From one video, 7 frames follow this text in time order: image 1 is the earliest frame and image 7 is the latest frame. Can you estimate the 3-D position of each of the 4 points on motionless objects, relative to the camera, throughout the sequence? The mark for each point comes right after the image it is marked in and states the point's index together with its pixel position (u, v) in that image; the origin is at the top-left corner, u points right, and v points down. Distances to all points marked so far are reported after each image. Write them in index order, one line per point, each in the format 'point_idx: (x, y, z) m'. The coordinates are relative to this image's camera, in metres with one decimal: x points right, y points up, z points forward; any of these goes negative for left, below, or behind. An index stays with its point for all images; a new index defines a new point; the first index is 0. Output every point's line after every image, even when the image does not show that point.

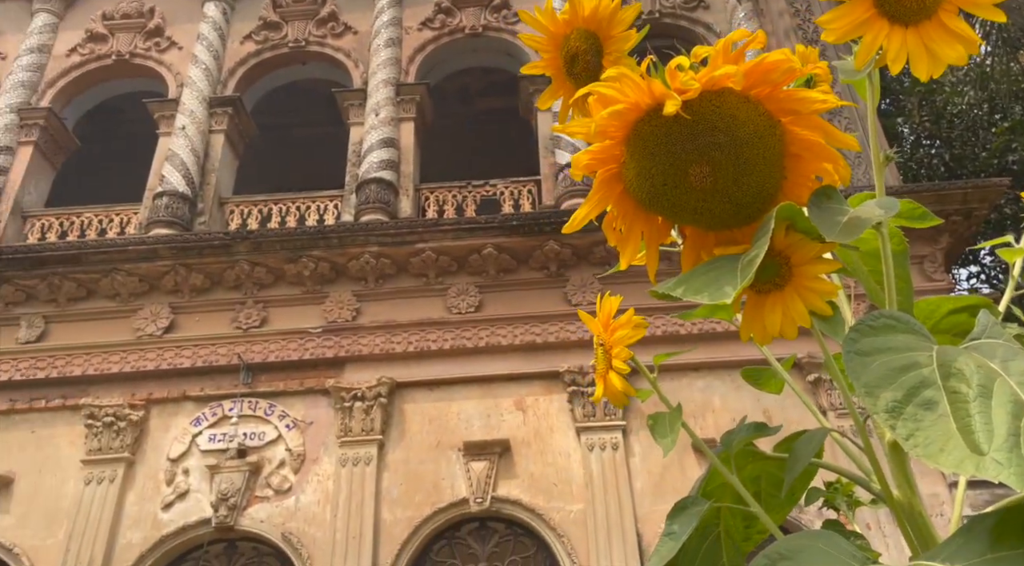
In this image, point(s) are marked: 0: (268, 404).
0: (-2.0, -1.0, +7.6) m
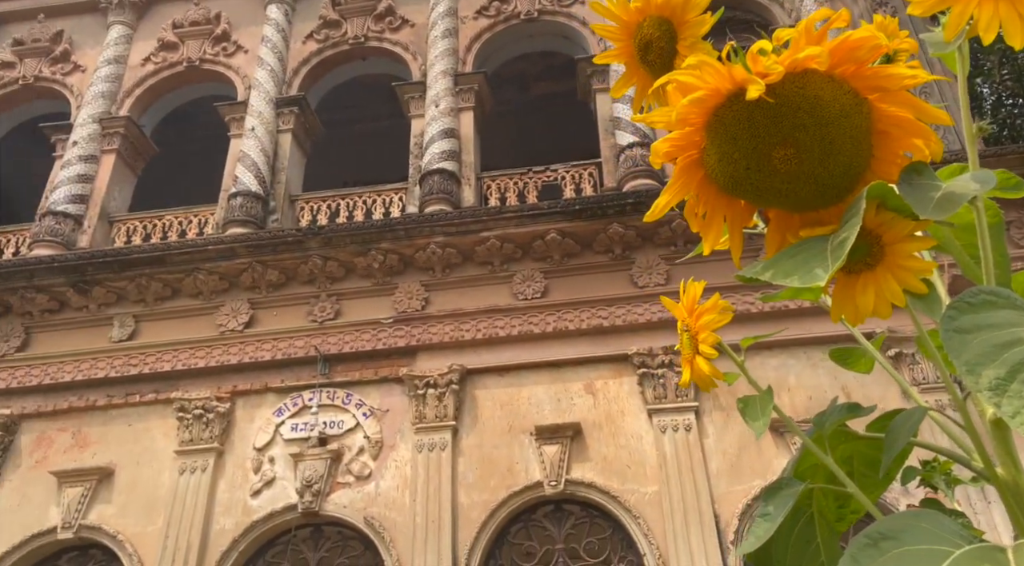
0: (-1.4, -0.9, +7.9) m
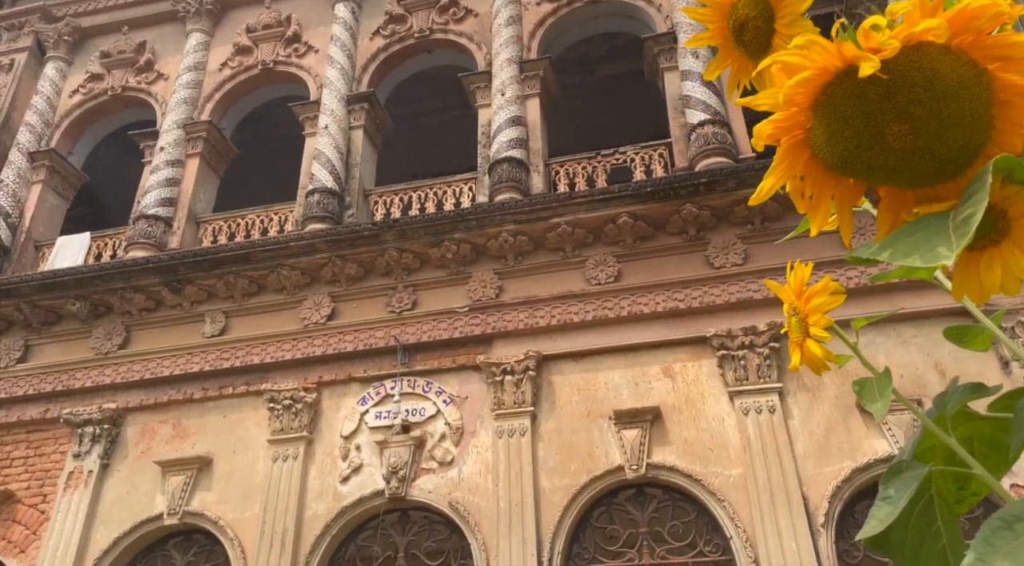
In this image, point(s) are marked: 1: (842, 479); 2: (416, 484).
0: (-0.8, -0.9, +8.1) m
1: (+2.4, -1.4, +6.8) m
2: (-0.8, -1.7, +7.6) m
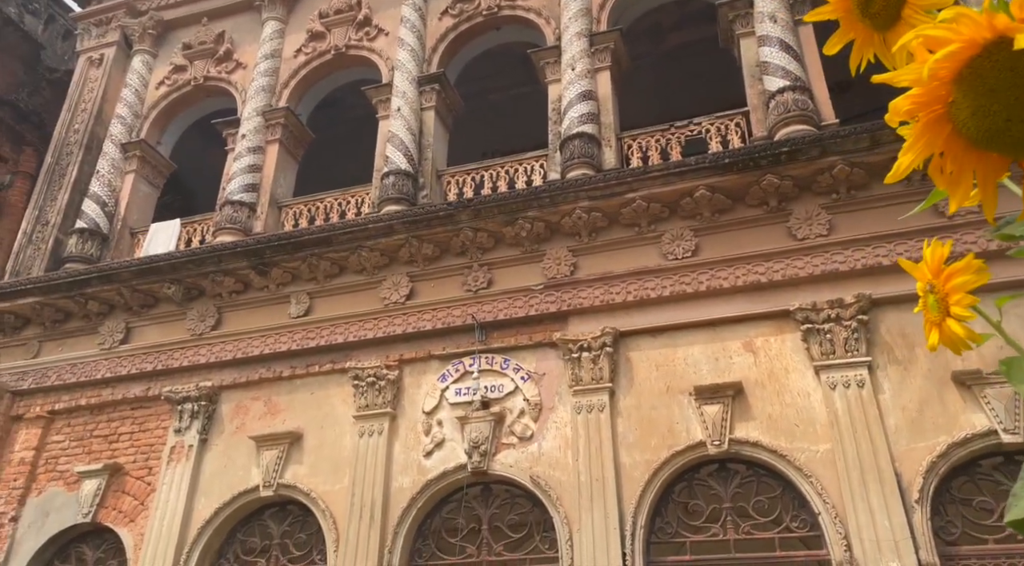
0: (-0.1, -0.7, +8.2) m
1: (+3.0, -1.2, +6.6) m
2: (-0.1, -1.5, +7.8) m
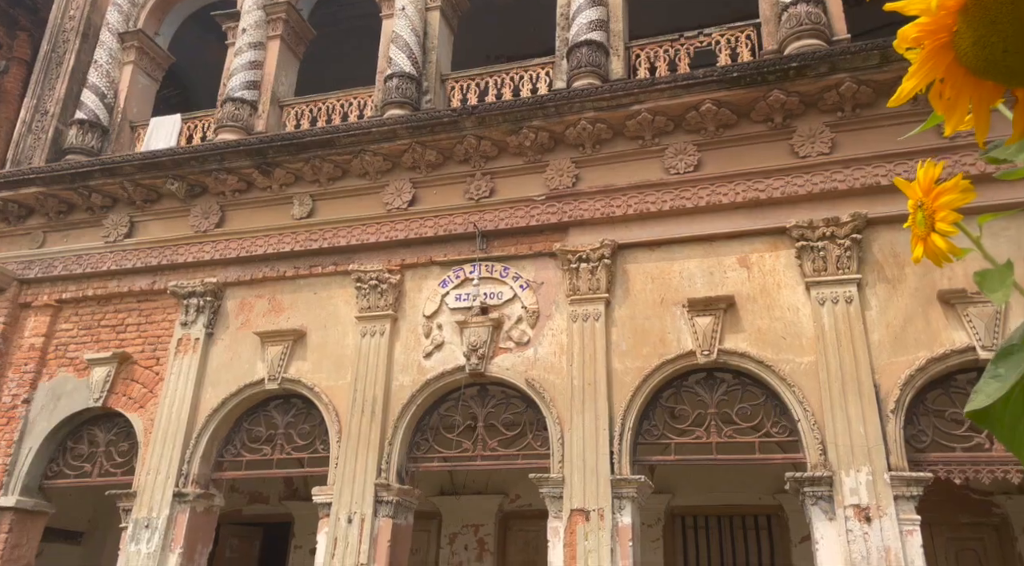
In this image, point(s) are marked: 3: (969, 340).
0: (-0.1, +0.2, +8.4) m
1: (+3.0, -0.6, +6.9) m
2: (-0.1, -0.7, +8.0) m
3: (+3.4, -0.4, +6.9) m
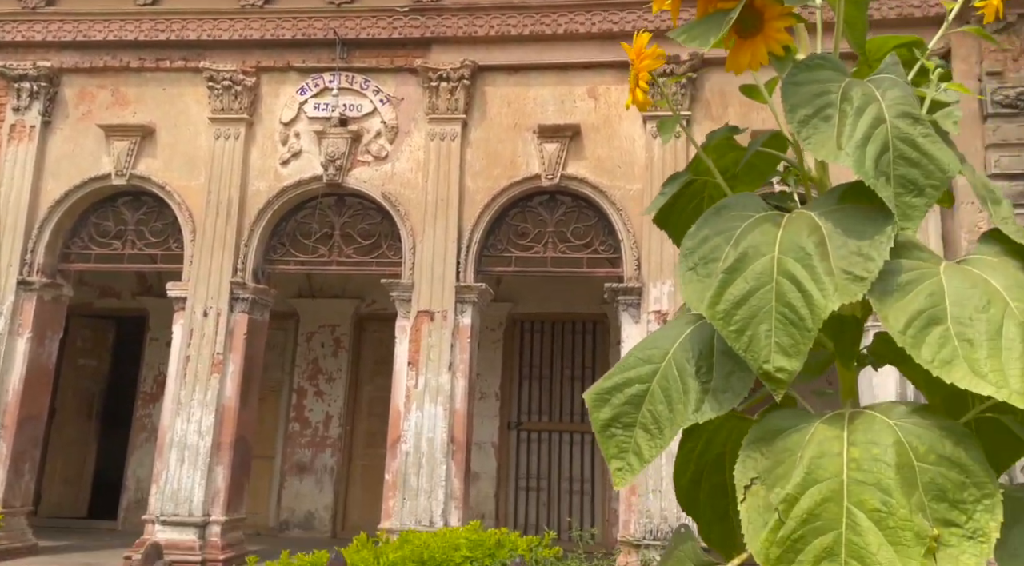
0: (-1.4, +1.9, +8.6) m
1: (+1.8, +0.7, +7.8) m
2: (-1.4, +1.0, +8.4) m
3: (+2.2, +0.9, +7.8) m
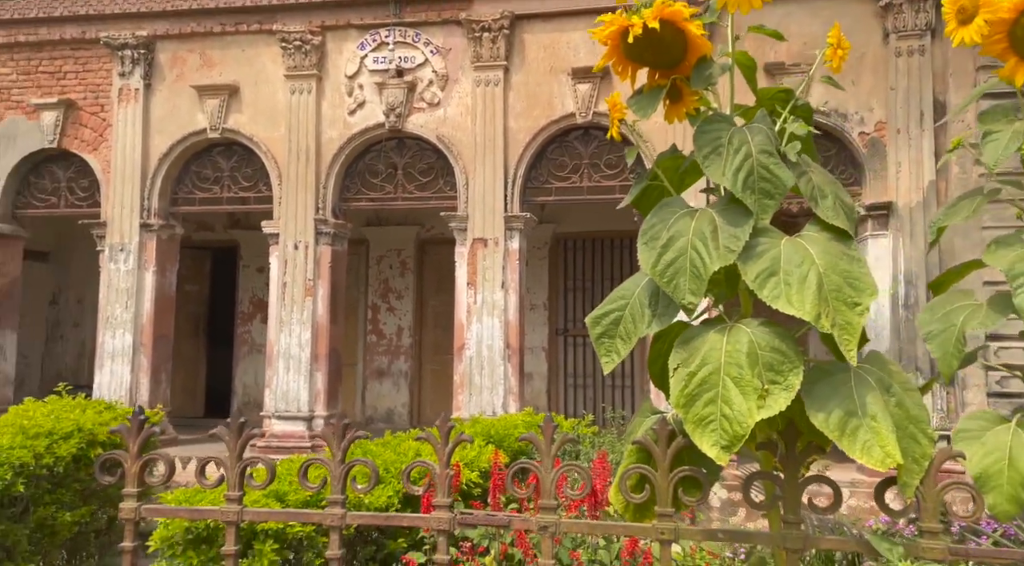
0: (-1.0, +2.6, +9.7) m
1: (+2.2, +1.5, +8.8) m
2: (-1.0, +1.7, +9.5) m
3: (+2.6, +1.6, +8.7) m
